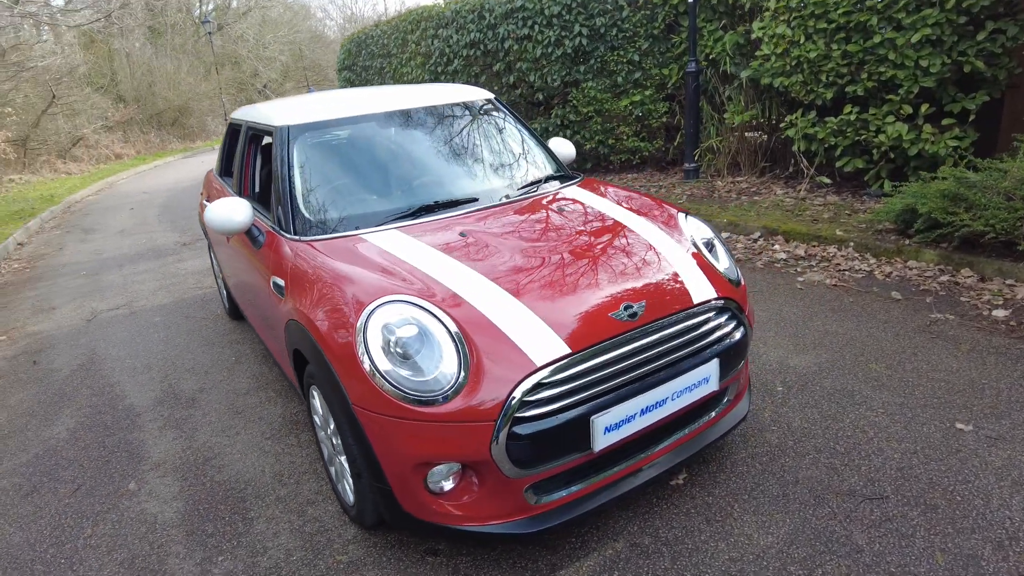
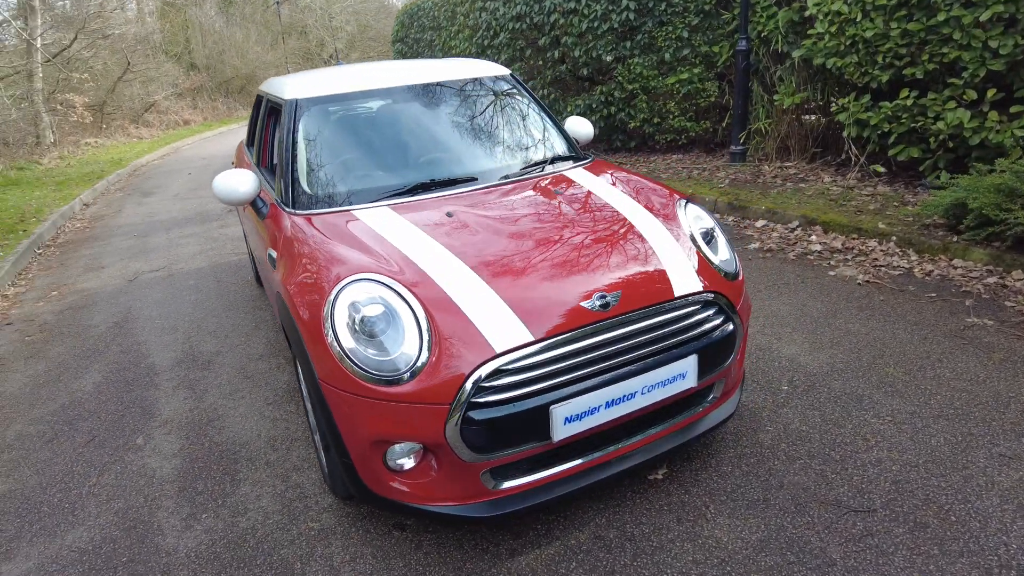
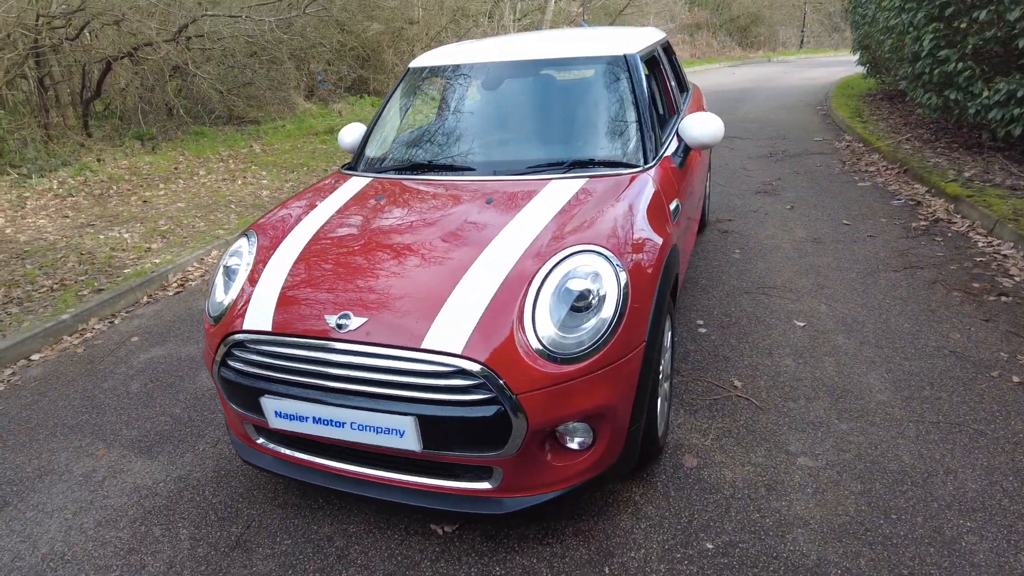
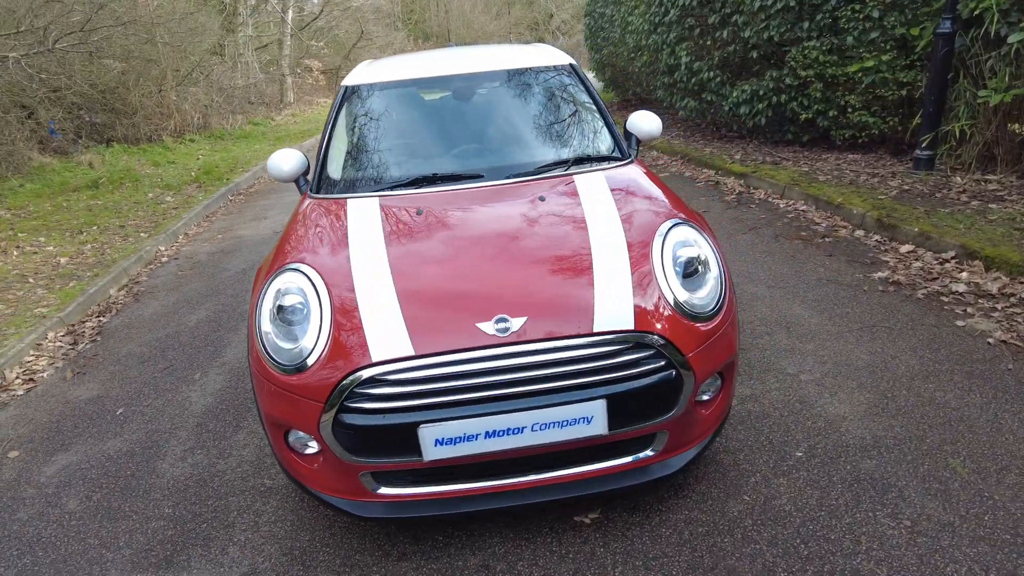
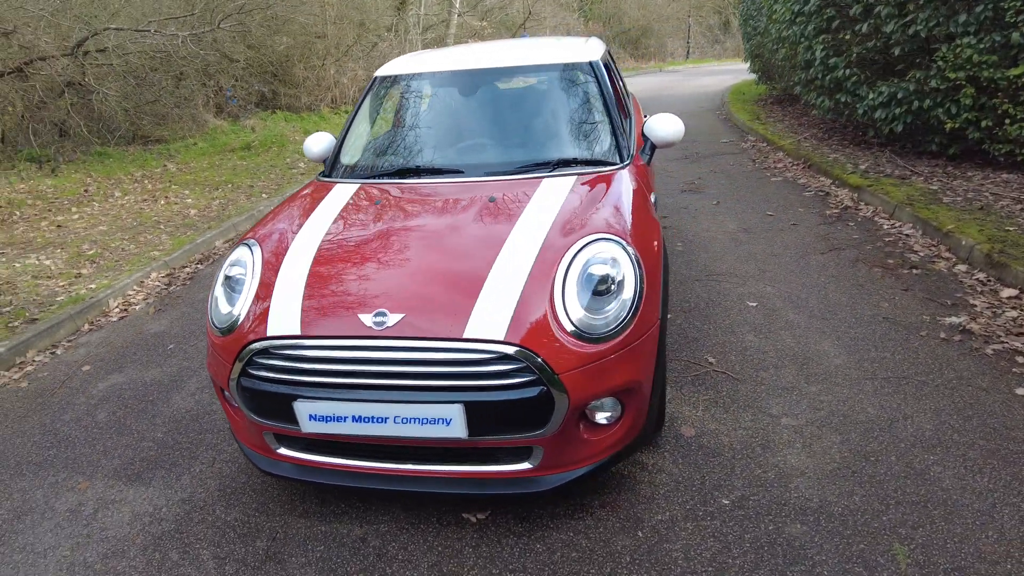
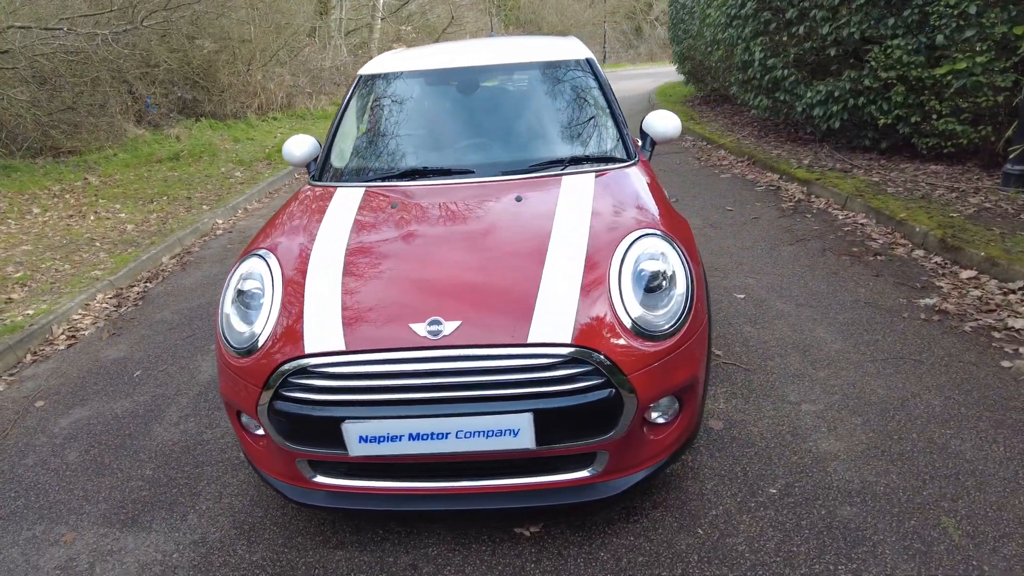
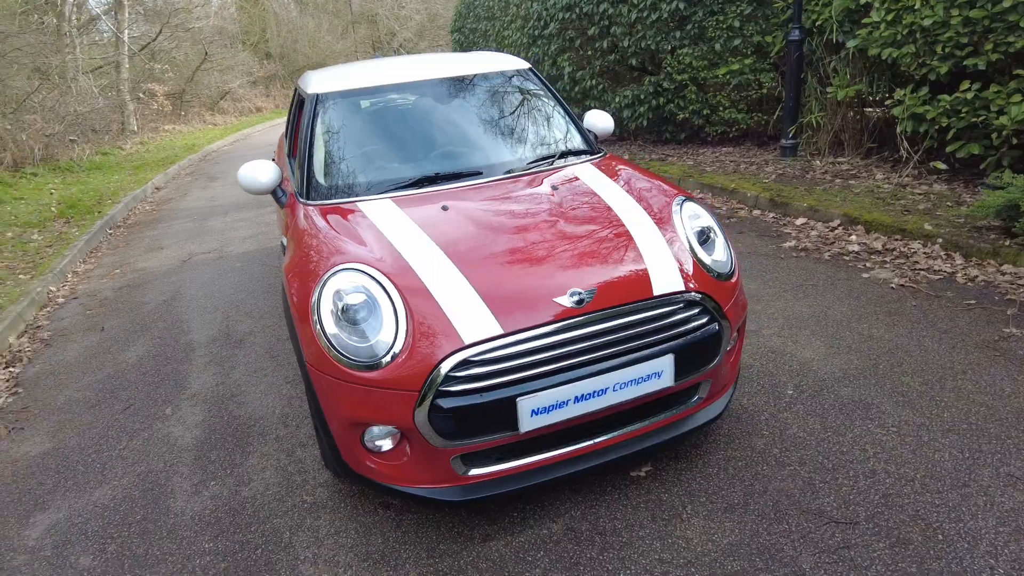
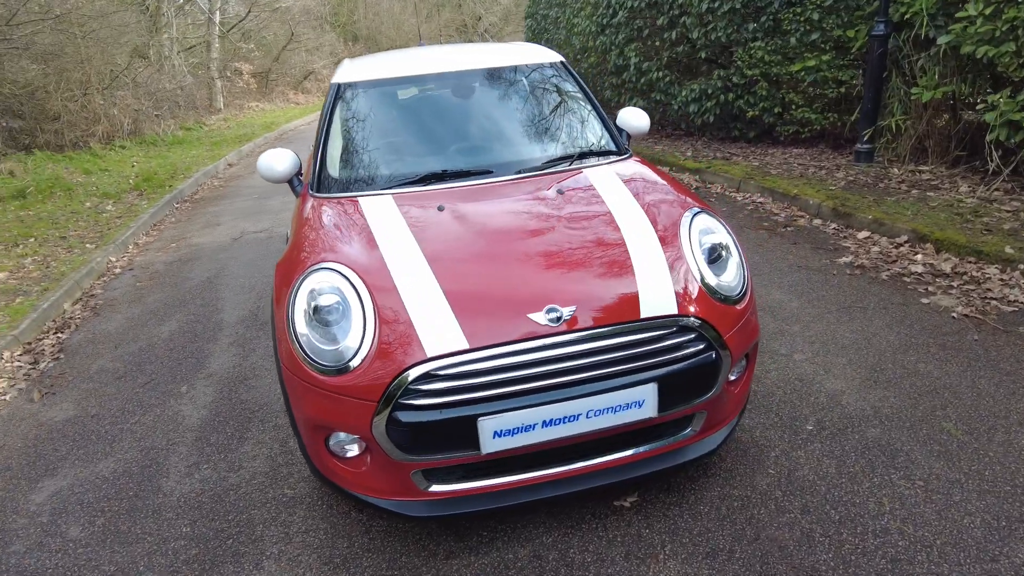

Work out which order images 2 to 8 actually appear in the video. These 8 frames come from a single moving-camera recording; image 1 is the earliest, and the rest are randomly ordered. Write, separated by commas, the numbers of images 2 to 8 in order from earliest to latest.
2, 7, 8, 4, 6, 5, 3
